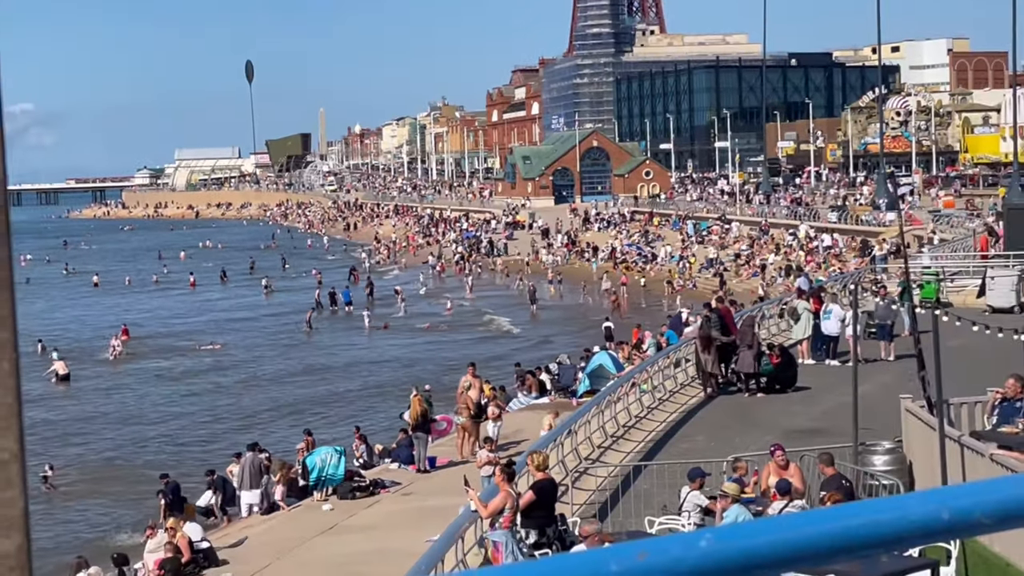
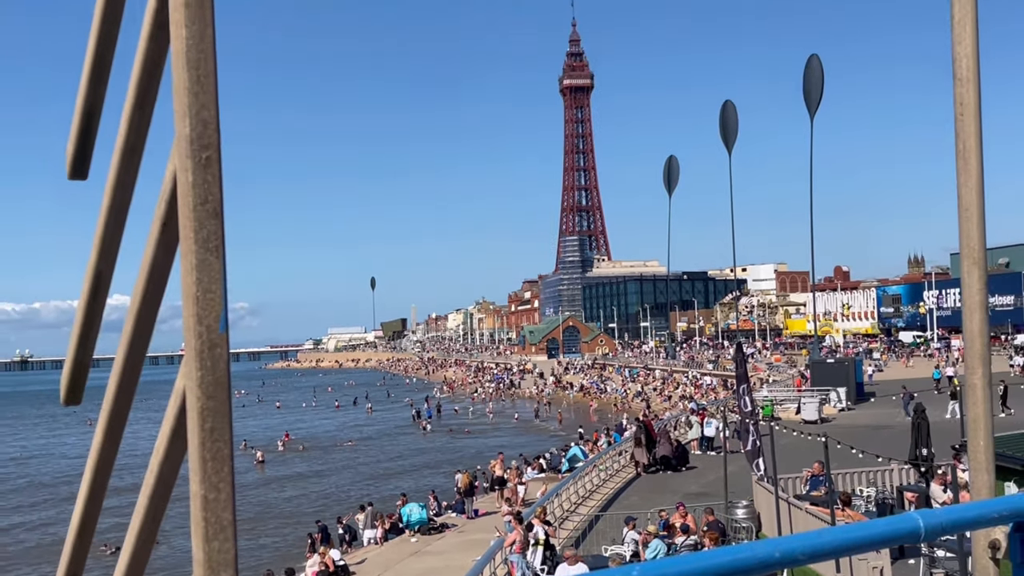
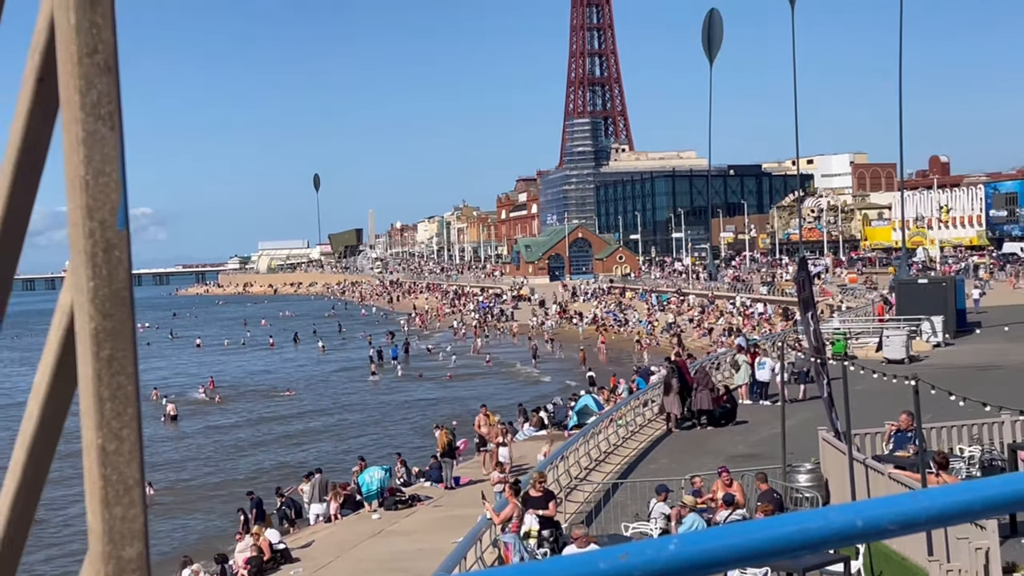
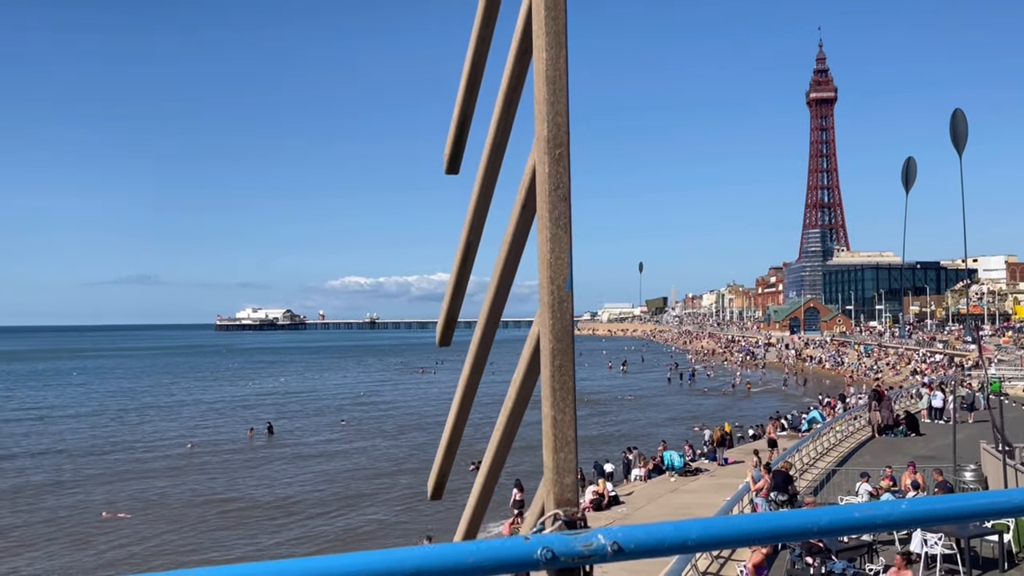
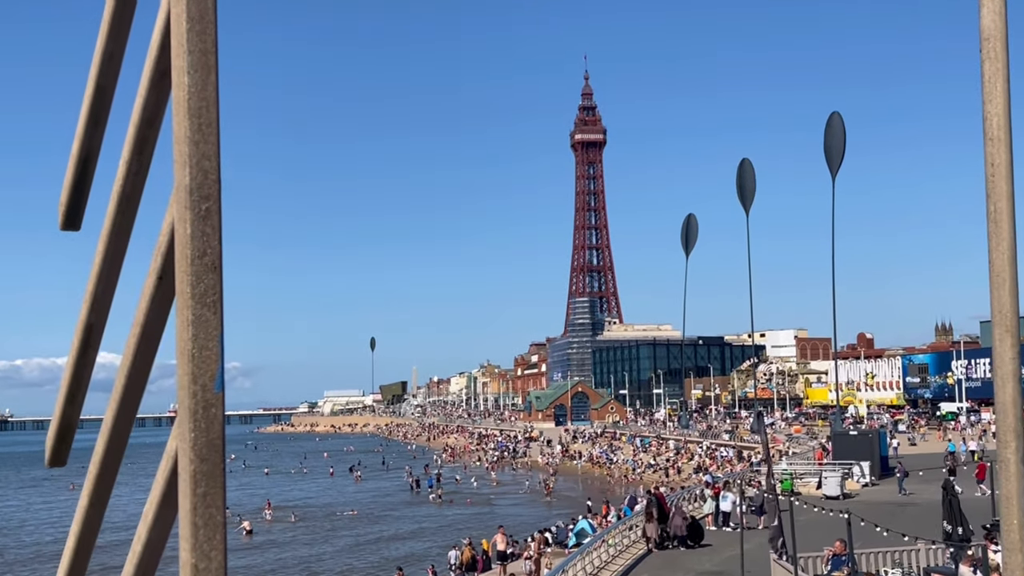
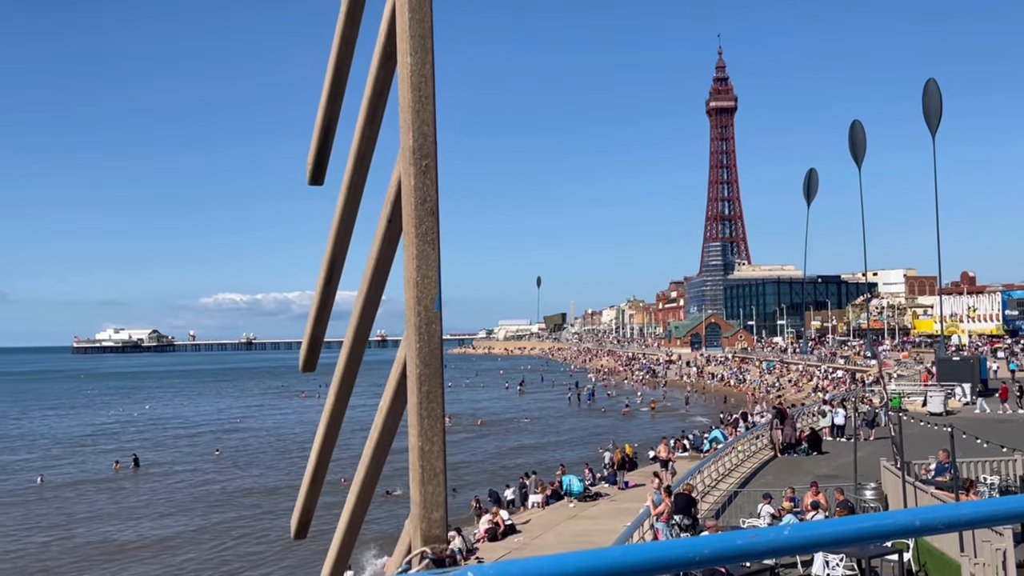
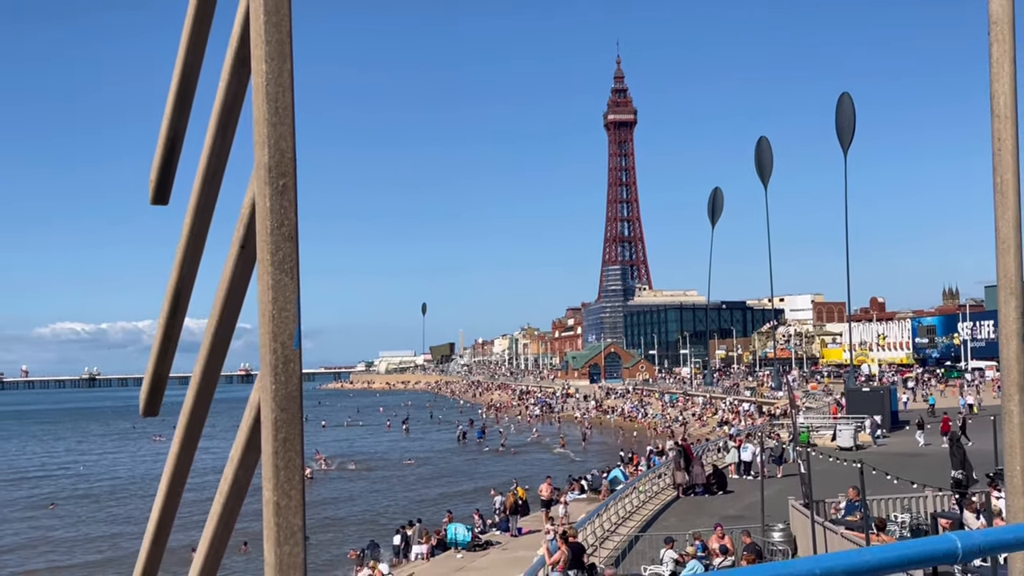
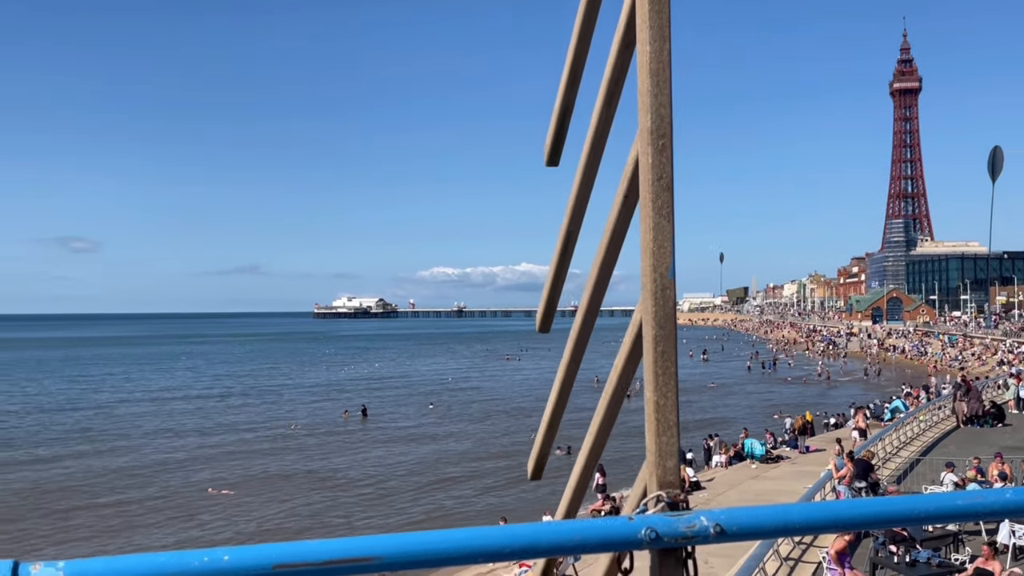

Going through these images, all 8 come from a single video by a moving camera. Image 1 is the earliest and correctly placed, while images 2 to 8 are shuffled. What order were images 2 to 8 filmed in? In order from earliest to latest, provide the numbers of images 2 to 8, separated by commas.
3, 2, 5, 7, 6, 4, 8
